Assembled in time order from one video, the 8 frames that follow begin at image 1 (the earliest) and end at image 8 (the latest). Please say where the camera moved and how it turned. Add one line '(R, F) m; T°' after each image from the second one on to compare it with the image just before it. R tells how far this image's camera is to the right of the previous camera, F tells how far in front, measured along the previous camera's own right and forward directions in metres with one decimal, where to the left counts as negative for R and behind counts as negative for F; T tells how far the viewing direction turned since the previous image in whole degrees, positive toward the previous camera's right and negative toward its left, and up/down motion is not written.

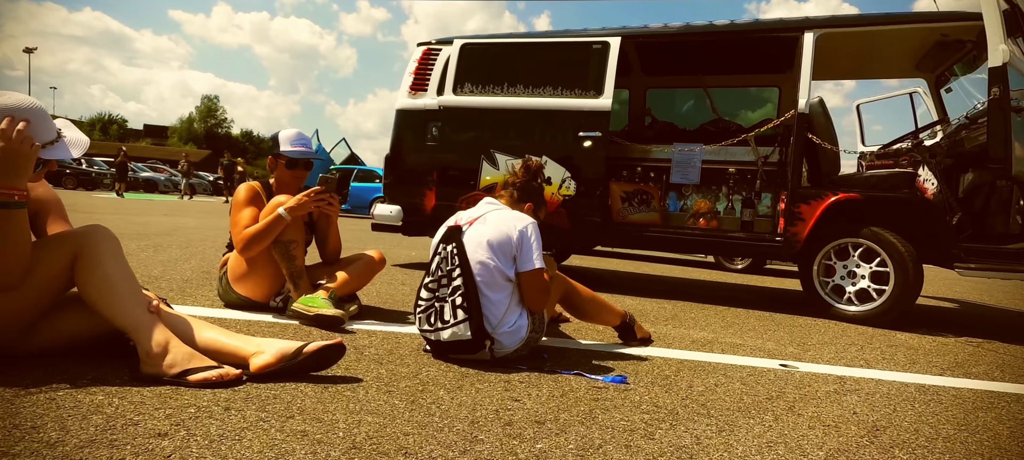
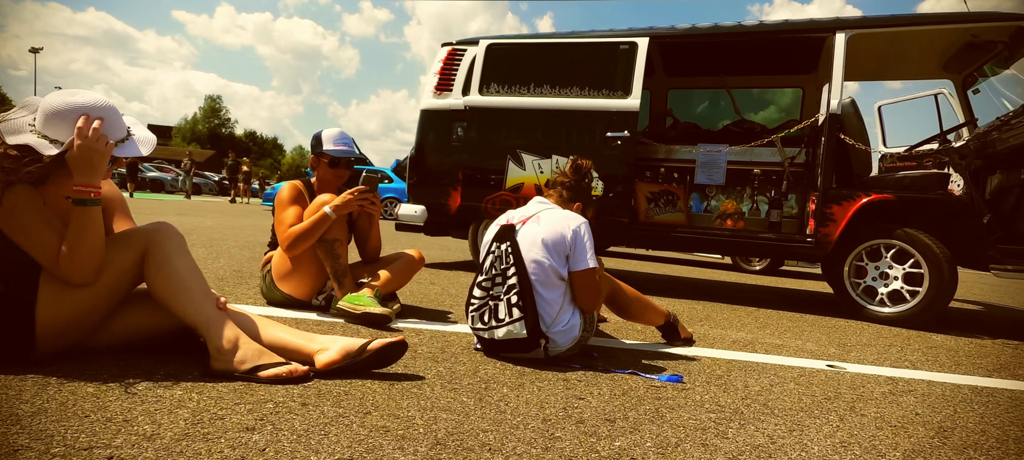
(-0.2, 0.0) m; -1°
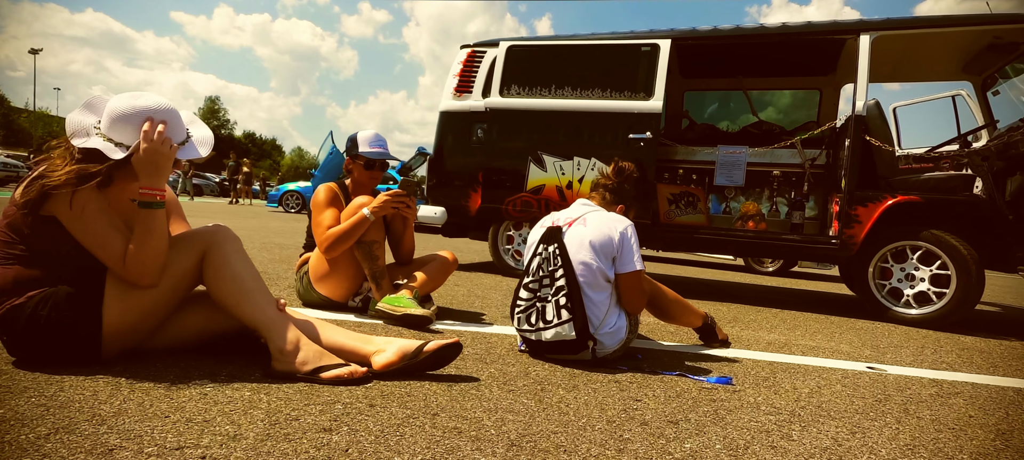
(-0.2, 0.0) m; 0°
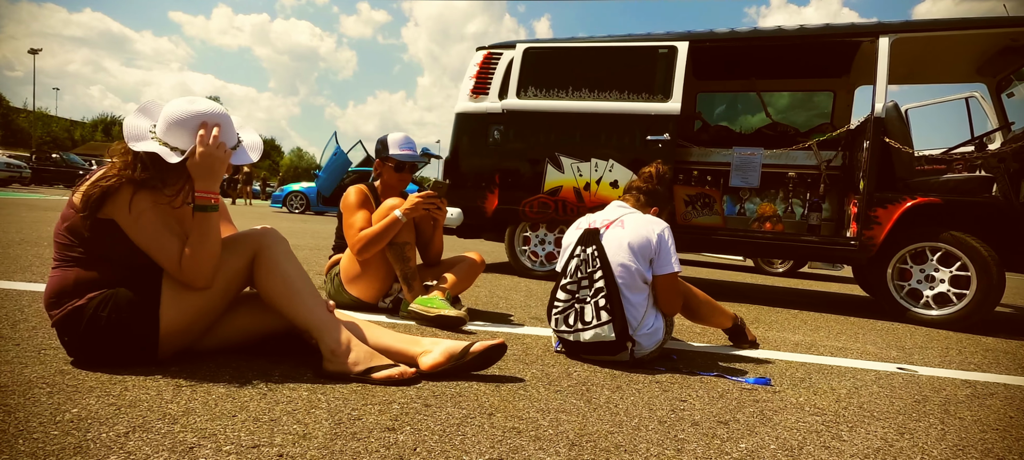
(-0.2, 0.0) m; 0°
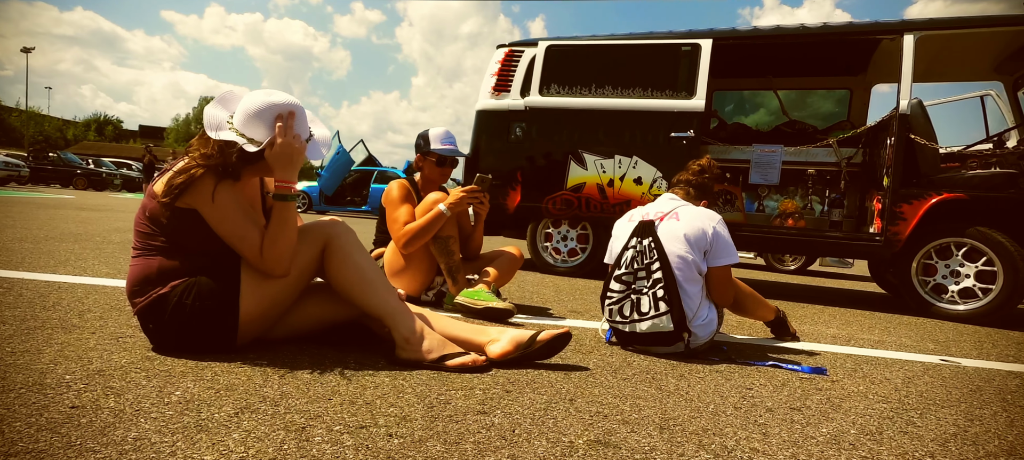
(-0.2, 0.0) m; 0°
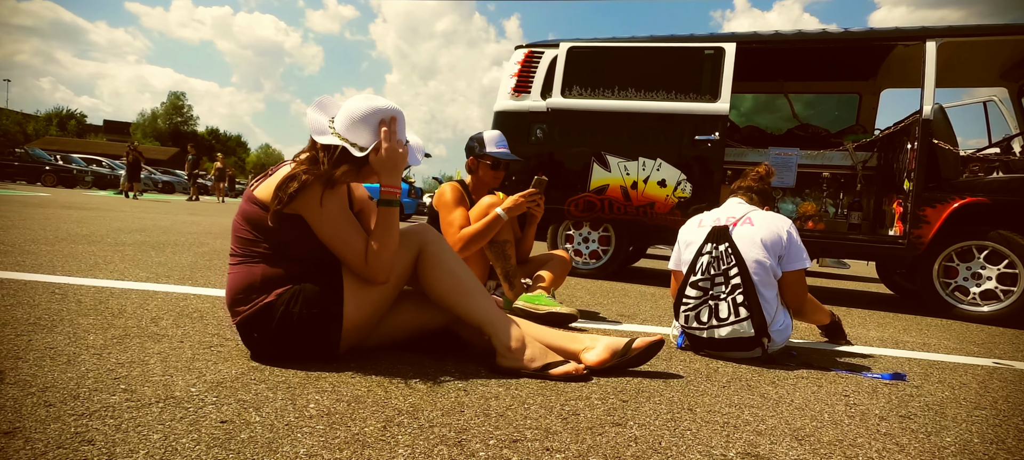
(-0.4, 0.0) m; +2°
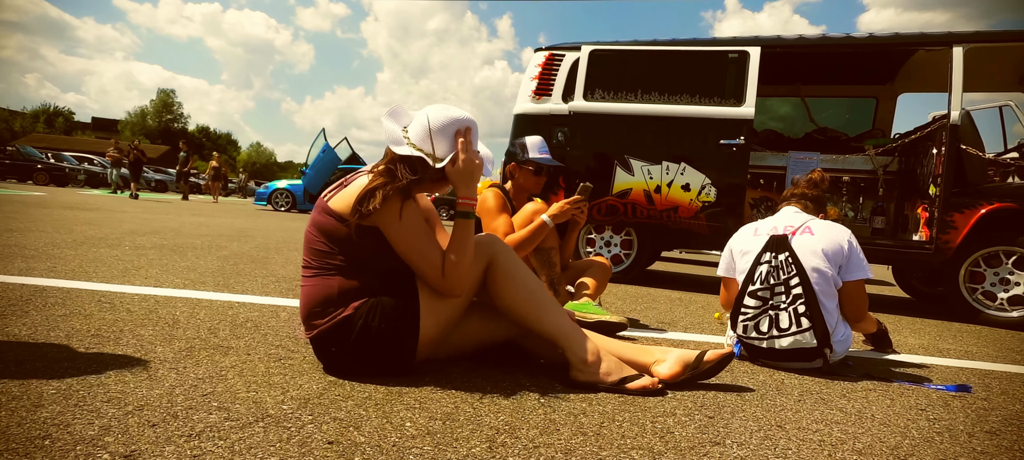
(-0.3, 0.0) m; 0°
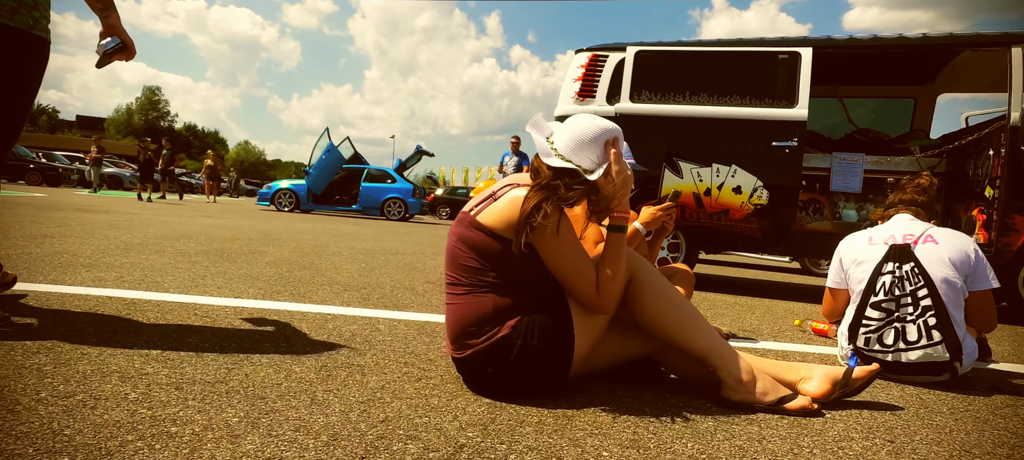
(-0.5, +0.1) m; 0°
